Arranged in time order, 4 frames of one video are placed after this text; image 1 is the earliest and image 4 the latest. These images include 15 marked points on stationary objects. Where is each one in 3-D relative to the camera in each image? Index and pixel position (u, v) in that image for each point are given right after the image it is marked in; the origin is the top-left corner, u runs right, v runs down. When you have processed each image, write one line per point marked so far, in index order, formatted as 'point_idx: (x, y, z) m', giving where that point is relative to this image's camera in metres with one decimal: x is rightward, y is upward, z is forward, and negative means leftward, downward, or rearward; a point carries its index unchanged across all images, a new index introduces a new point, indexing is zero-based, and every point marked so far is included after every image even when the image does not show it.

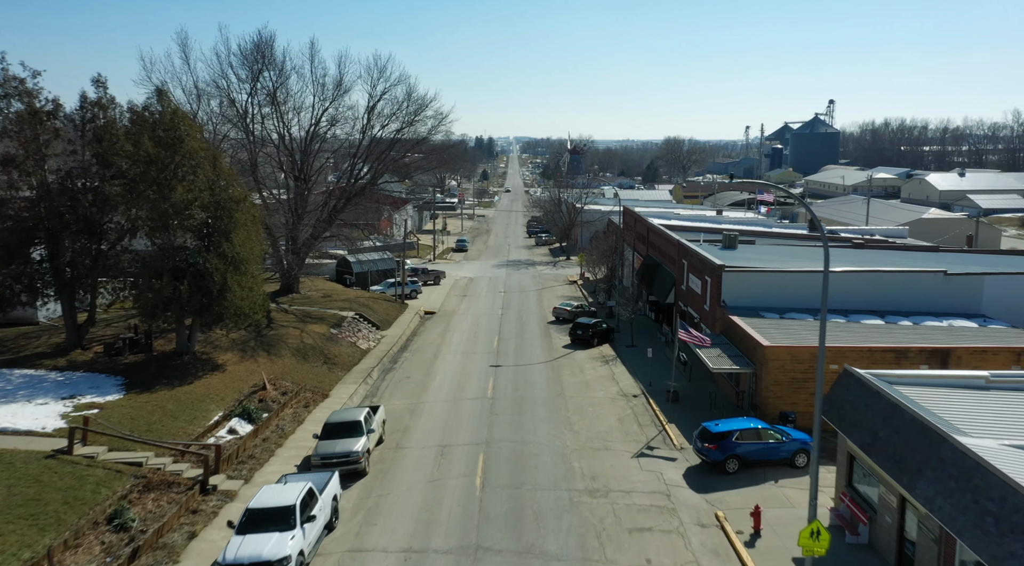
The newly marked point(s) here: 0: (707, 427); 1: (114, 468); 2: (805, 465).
0: (+4.2, -3.5, +18.4) m
1: (-8.0, -3.7, +15.5) m
2: (+6.6, -4.3, +18.3) m
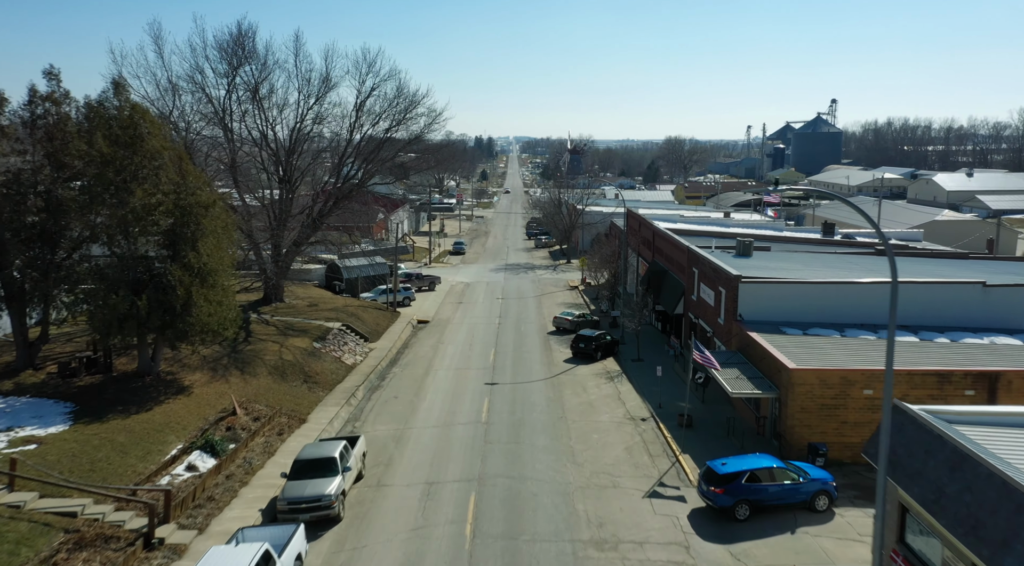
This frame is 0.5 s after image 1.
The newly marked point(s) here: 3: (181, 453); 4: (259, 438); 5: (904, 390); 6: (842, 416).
0: (+4.1, -3.9, +16.1) m
1: (-8.1, -4.1, +13.2) m
2: (+6.5, -4.7, +16.1) m
3: (-7.5, -3.8, +17.5) m
4: (-6.5, -4.0, +19.7) m
5: (+9.4, -2.5, +18.5) m
6: (+8.0, -3.2, +18.7) m
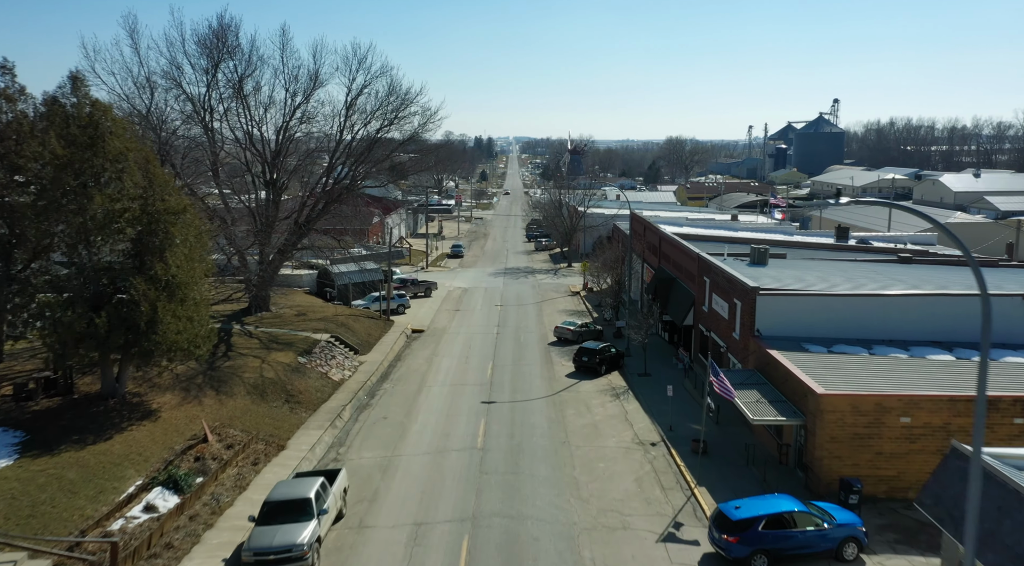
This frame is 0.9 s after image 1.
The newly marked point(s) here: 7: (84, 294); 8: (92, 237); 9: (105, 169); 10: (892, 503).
0: (+4.1, -4.2, +14.3) m
1: (-8.1, -4.4, +11.4) m
2: (+6.5, -5.0, +14.2) m
3: (-7.5, -4.2, +15.6) m
4: (-6.5, -4.3, +17.9) m
5: (+9.3, -2.9, +16.6) m
6: (+7.9, -3.6, +16.8) m
7: (-10.2, -0.3, +18.5) m
8: (-10.2, +1.1, +18.7) m
9: (-10.0, +2.8, +19.0) m
10: (+8.2, -4.7, +16.6) m
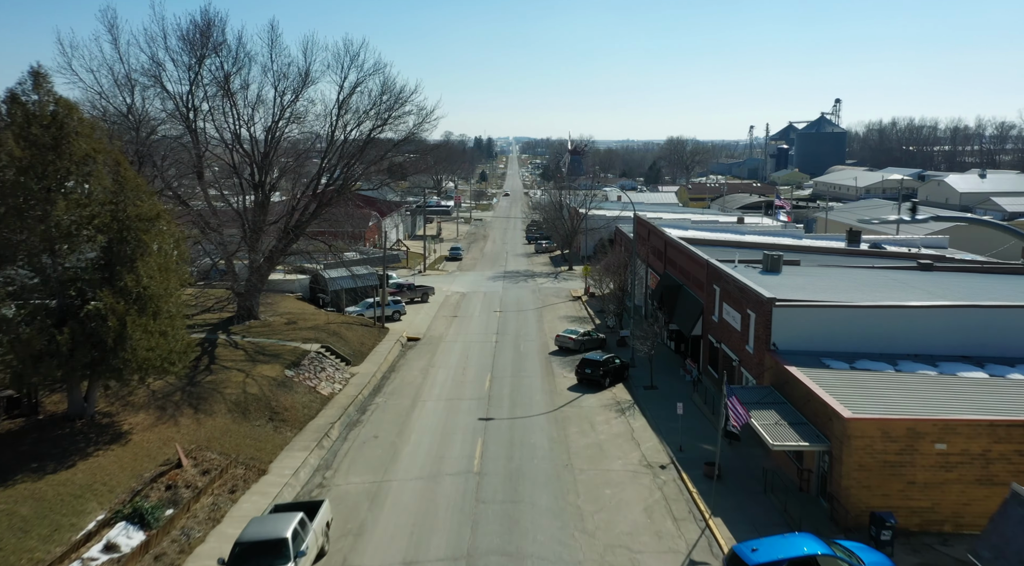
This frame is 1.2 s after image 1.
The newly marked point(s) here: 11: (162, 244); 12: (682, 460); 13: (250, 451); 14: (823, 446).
0: (+4.0, -4.5, +12.9) m
1: (-8.1, -4.7, +10.0) m
2: (+6.5, -5.3, +12.8) m
3: (-7.6, -4.5, +14.2) m
4: (-6.5, -4.6, +16.5) m
5: (+9.3, -3.2, +15.2) m
6: (+7.9, -3.8, +15.4) m
7: (-10.3, -0.5, +17.1) m
8: (-10.2, +0.8, +17.3) m
9: (-10.0, +2.5, +17.6) m
10: (+8.1, -5.0, +15.2) m
11: (-8.5, +1.0, +18.9) m
12: (+4.4, -4.6, +19.9) m
13: (-6.6, -4.2, +19.4) m
14: (+6.5, -3.4, +16.2) m
